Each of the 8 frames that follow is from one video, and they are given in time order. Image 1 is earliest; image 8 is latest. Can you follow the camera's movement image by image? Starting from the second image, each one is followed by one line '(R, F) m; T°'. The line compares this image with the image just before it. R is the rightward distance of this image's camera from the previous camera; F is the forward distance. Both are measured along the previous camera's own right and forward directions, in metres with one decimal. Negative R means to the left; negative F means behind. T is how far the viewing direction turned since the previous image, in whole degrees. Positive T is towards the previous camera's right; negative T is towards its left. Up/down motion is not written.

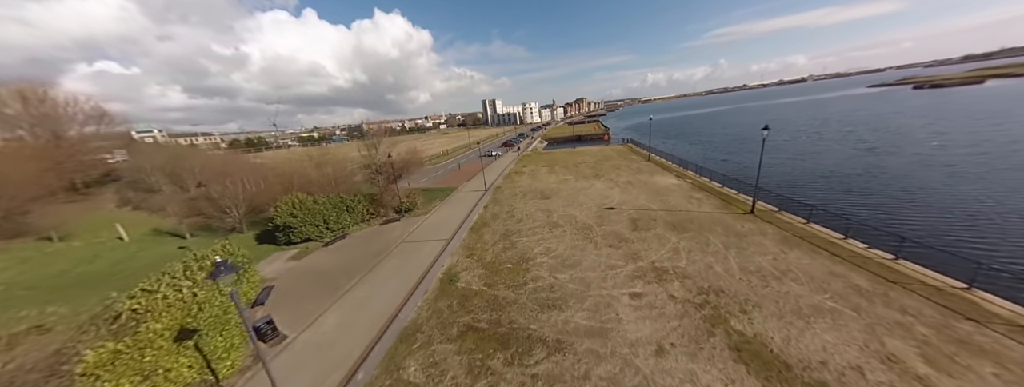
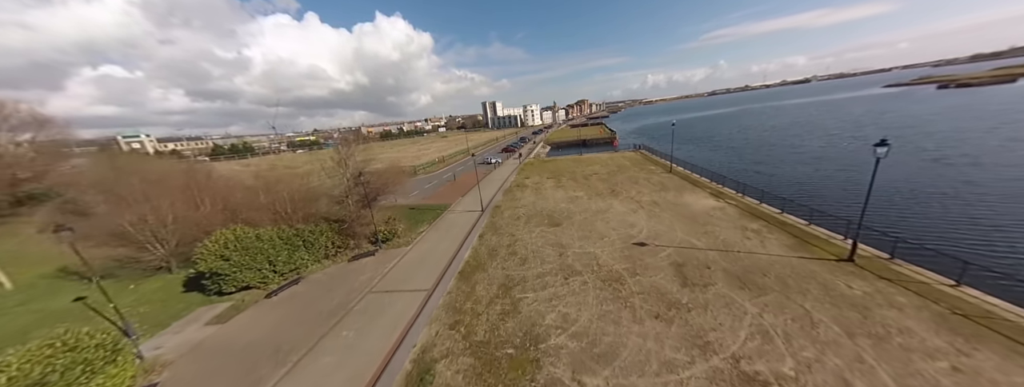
(0.0, +4.4) m; 0°
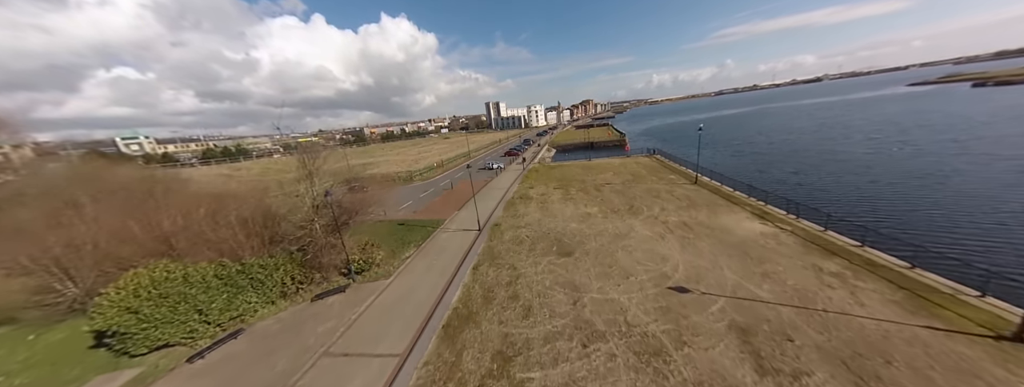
(+0.2, +3.5) m; -1°
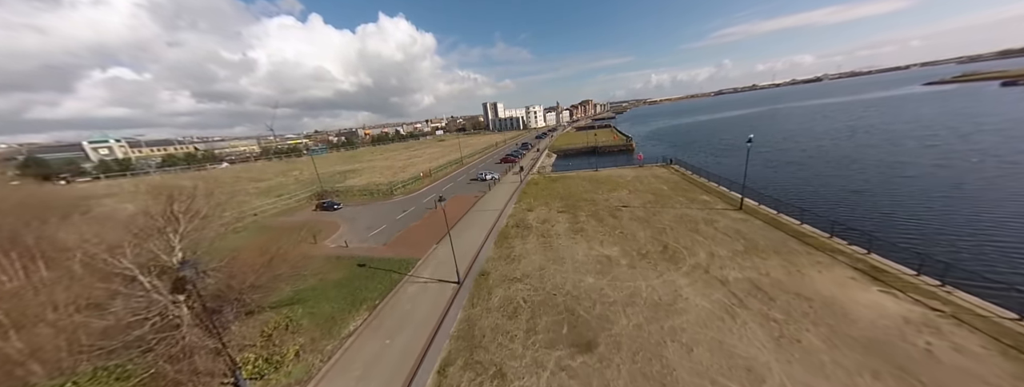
(+0.5, +5.8) m; 0°
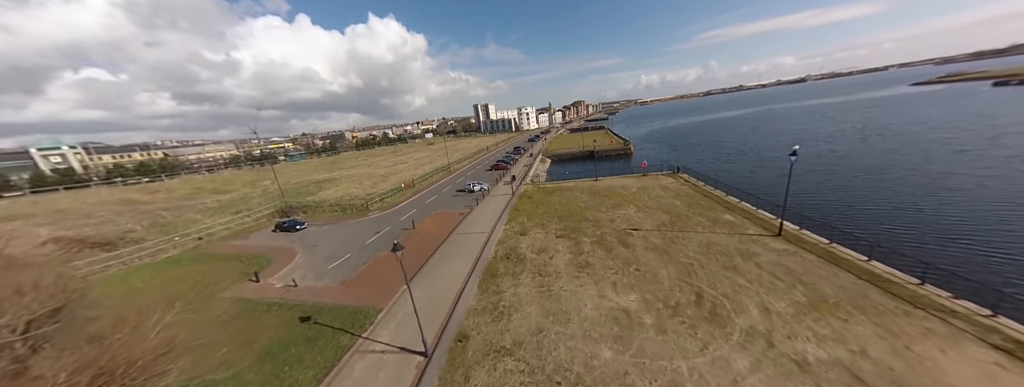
(+0.4, +4.1) m; +1°
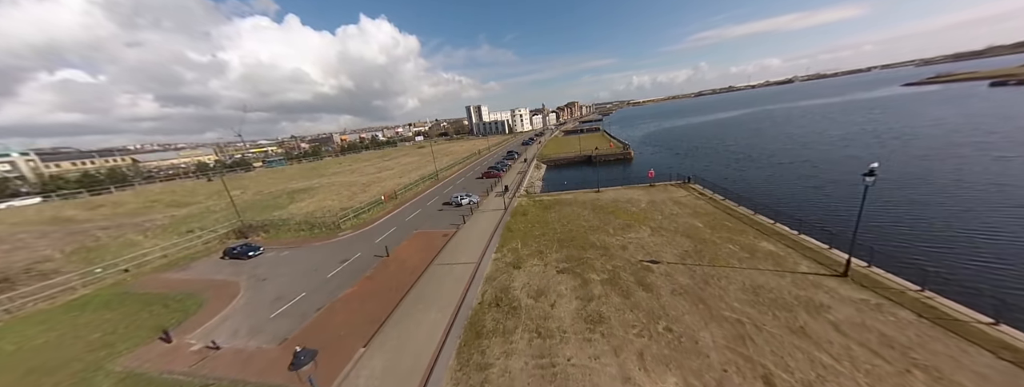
(+0.3, +4.0) m; +1°
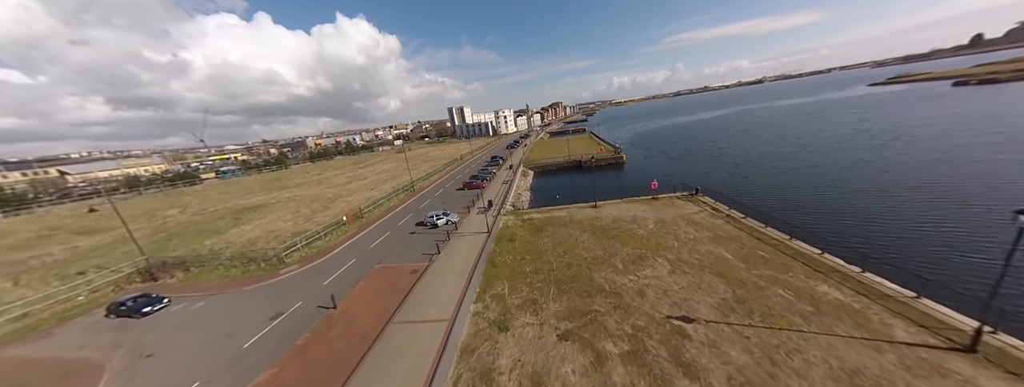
(+0.2, +4.7) m; +3°
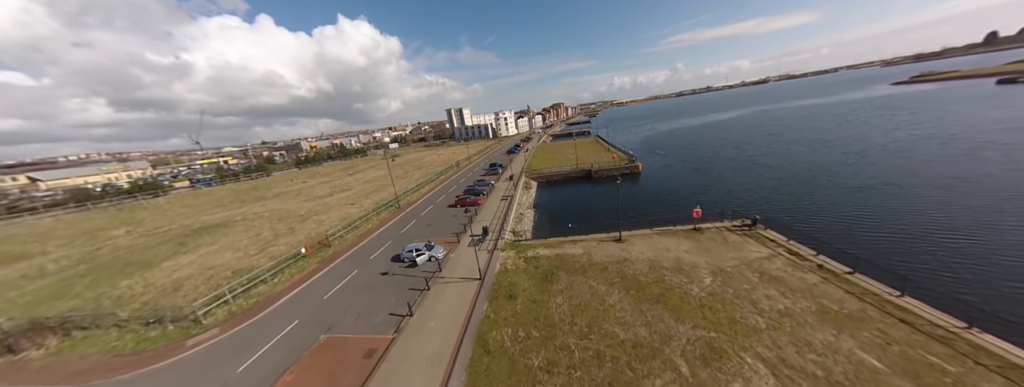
(+0.1, +6.6) m; 0°
